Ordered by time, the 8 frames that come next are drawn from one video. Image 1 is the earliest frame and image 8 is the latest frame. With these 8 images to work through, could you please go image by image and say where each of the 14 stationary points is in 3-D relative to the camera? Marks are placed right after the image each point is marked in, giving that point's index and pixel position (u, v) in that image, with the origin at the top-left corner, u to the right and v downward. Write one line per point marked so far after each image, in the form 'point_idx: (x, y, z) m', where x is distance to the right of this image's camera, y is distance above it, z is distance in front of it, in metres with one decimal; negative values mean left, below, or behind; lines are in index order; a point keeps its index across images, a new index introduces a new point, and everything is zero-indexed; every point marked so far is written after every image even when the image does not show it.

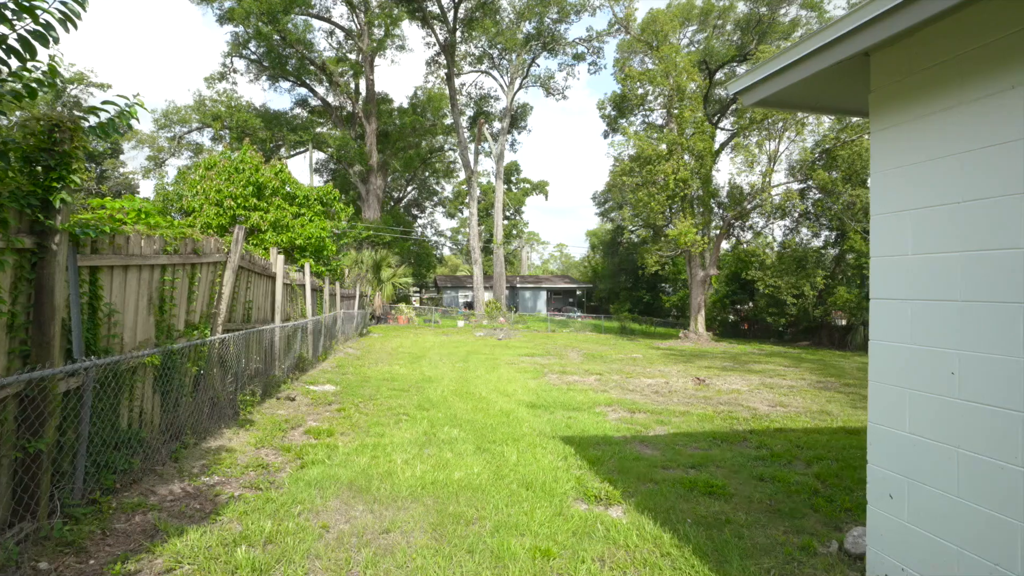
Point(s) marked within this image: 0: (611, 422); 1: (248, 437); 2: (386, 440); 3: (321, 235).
0: (+1.2, -1.6, +6.0) m
1: (-2.3, -1.3, +4.3) m
2: (-1.1, -1.4, +4.7) m
3: (-4.1, +1.1, +11.0) m
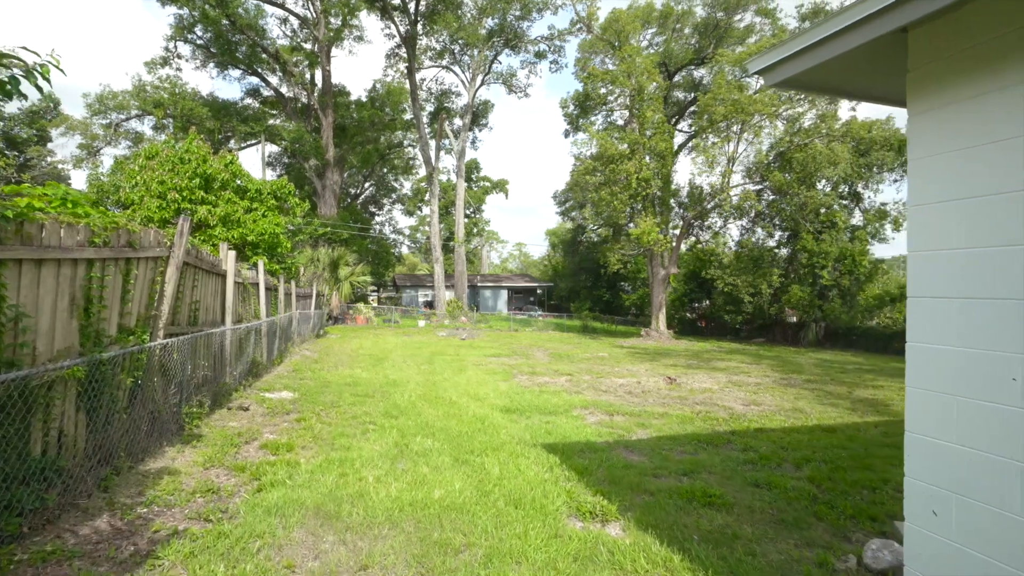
0: (+0.9, -1.6, +5.7) m
1: (-2.4, -1.3, +3.8) m
2: (-1.3, -1.4, +4.2) m
3: (-4.8, +1.1, +10.3) m
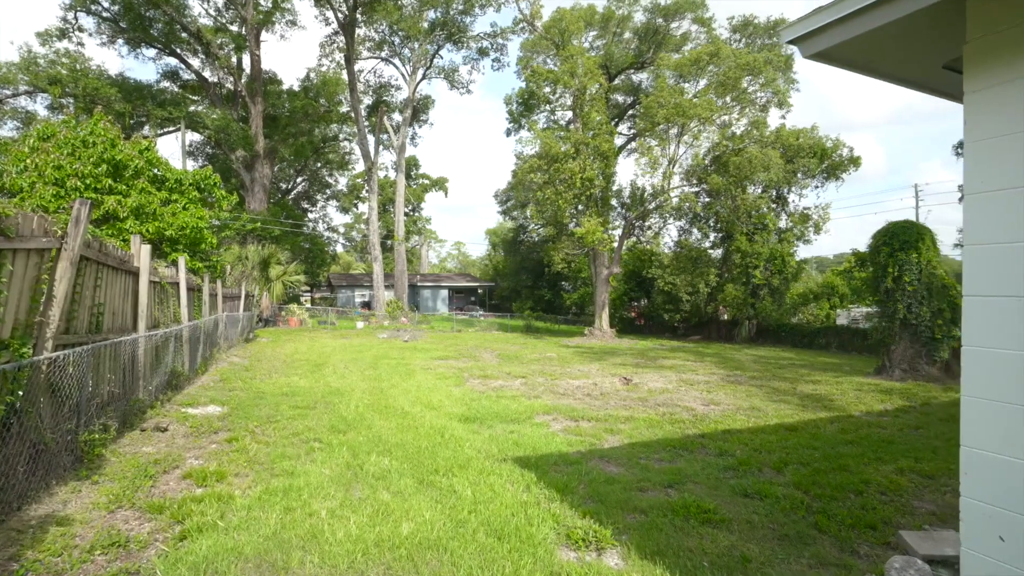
0: (+0.5, -1.6, +5.4) m
1: (-2.5, -1.3, +3.1) m
2: (-1.5, -1.4, +3.6) m
3: (-5.7, +1.1, +9.2) m
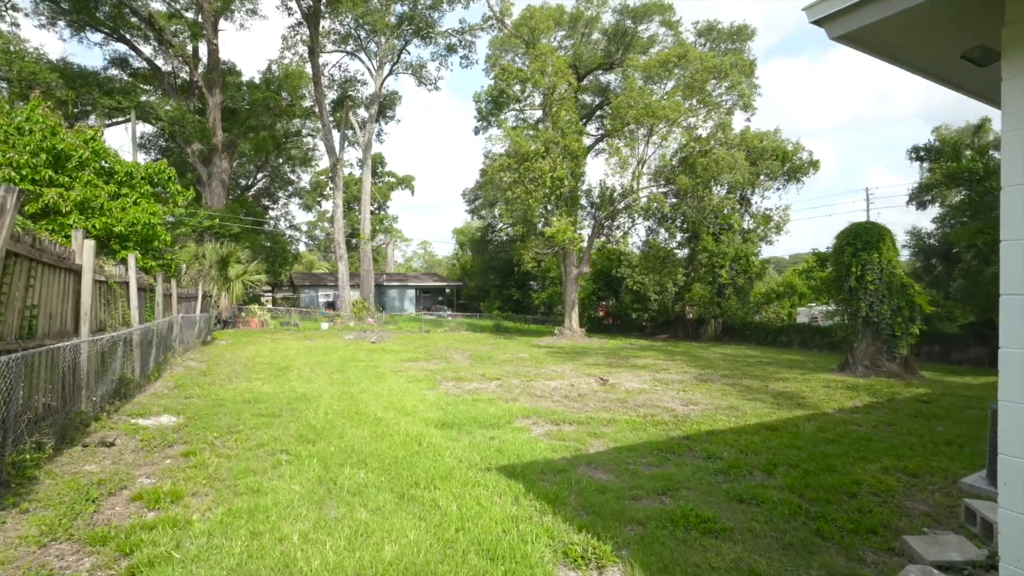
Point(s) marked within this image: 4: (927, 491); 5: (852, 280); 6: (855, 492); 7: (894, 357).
0: (+0.3, -1.6, +5.2) m
1: (-2.6, -1.3, +2.7) m
2: (-1.6, -1.4, +3.3) m
3: (-6.1, +1.1, +8.6) m
4: (+3.3, -1.6, +4.0) m
5: (+8.4, +0.2, +12.5) m
6: (+2.6, -1.5, +3.8) m
7: (+9.2, -1.7, +12.2) m
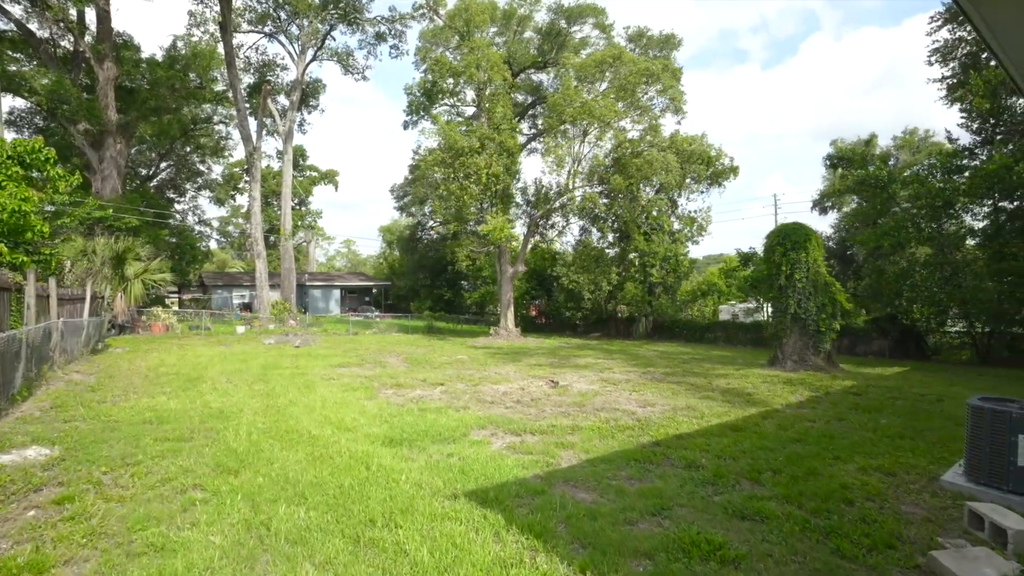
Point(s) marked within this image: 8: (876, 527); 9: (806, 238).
0: (0.0, -1.5, +4.6) m
1: (-2.5, -1.2, +1.8) m
2: (-1.7, -1.3, +2.5) m
3: (-6.9, +1.1, +7.1) m
4: (+3.0, -1.5, +3.8) m
5: (+6.9, +0.2, +13.0) m
6: (+2.4, -1.5, +3.6) m
7: (+7.8, -1.6, +12.8) m
8: (+2.3, -1.5, +3.2) m
9: (+7.5, +1.3, +13.0) m
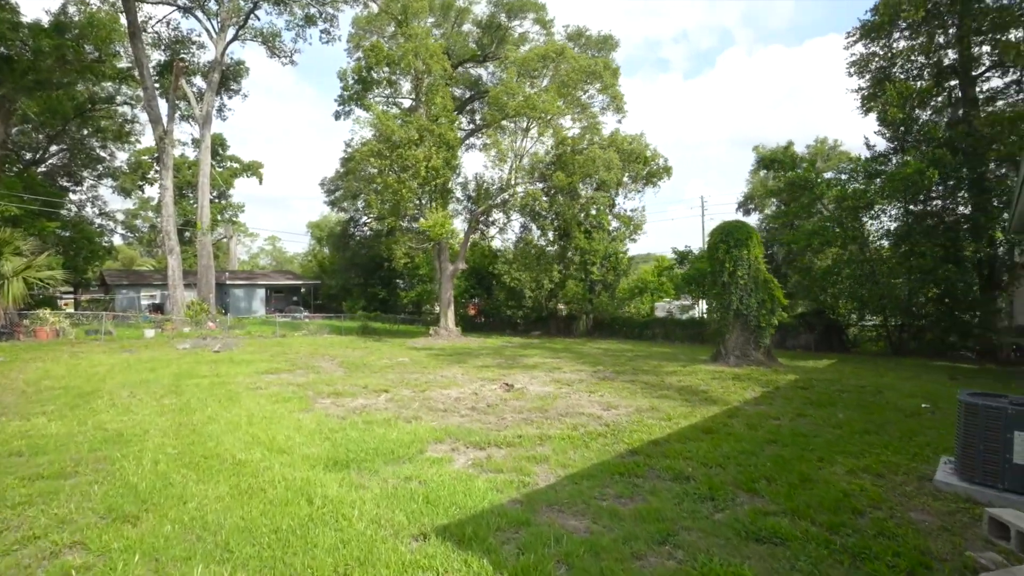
0: (-0.3, -1.5, +4.0) m
1: (-2.4, -1.2, +0.9) m
2: (-1.6, -1.3, +1.7) m
3: (-7.4, +1.2, +5.6) m
4: (+2.9, -1.5, +3.6) m
5: (+5.5, +0.3, +13.2) m
6: (+2.3, -1.5, +3.4) m
7: (+6.4, -1.5, +13.2) m
8: (+2.2, -1.4, +2.9) m
9: (+6.1, +1.4, +13.3) m
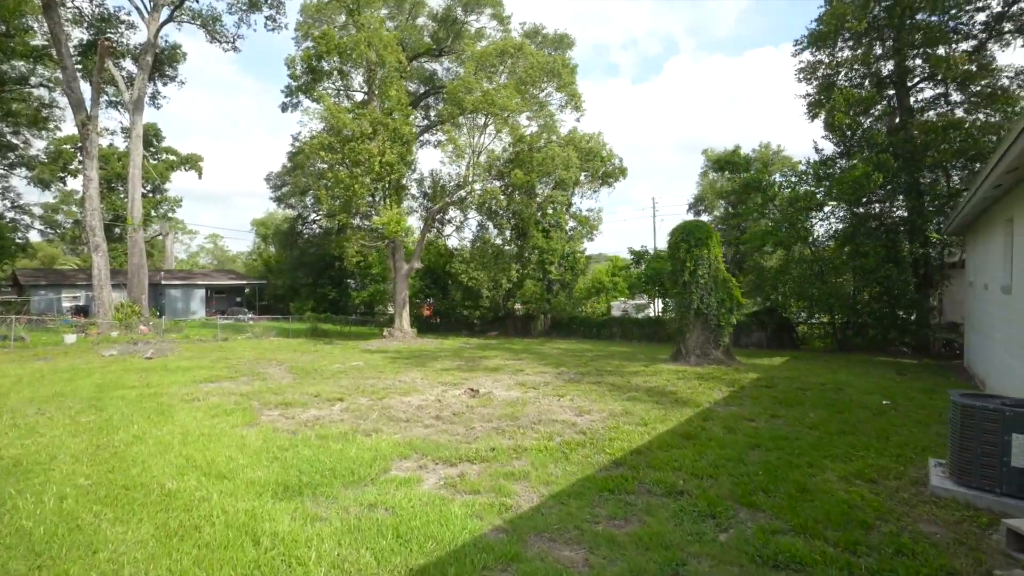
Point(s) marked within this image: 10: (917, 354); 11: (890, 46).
0: (-0.4, -1.5, +3.6) m
1: (-2.3, -1.2, +0.2) m
2: (-1.6, -1.3, +1.1) m
3: (-7.7, +1.2, +4.5) m
4: (+2.7, -1.5, +3.5) m
5: (+4.5, +0.4, +13.2) m
6: (+2.2, -1.4, +3.1) m
7: (+5.4, -1.5, +13.3) m
8: (+2.1, -1.4, +2.6) m
9: (+5.1, +1.4, +13.4) m
10: (+13.2, -2.1, +16.6) m
11: (+12.0, +7.7, +16.2) m
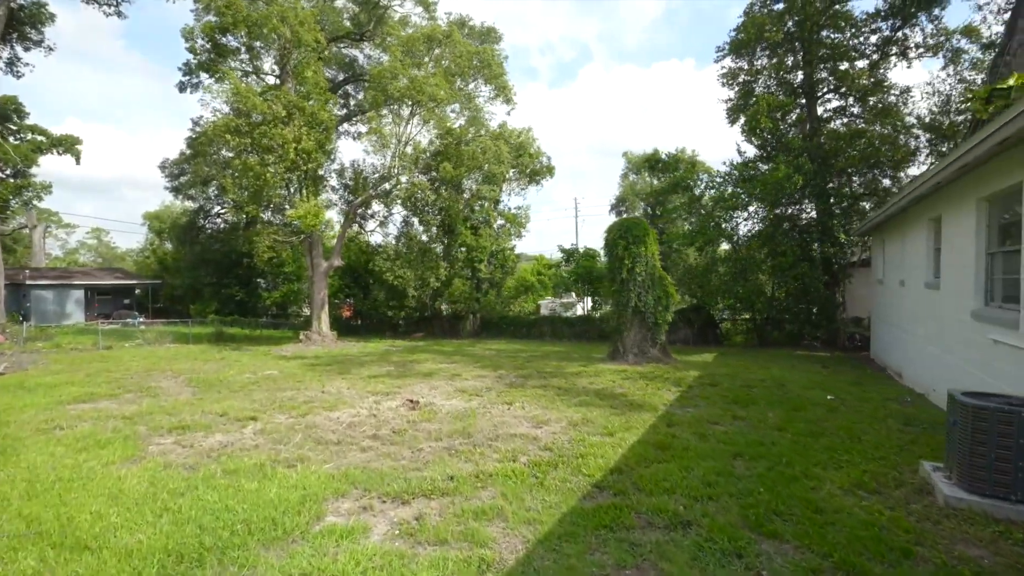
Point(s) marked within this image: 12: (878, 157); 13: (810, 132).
0: (-0.6, -1.4, +2.8) m
1: (-1.9, -1.2, -0.8) m
2: (-1.3, -1.3, +0.2) m
3: (-7.9, +1.2, +2.6) m
4: (+2.6, -1.4, +3.1) m
5: (+2.9, +0.4, +13.0) m
6: (+2.1, -1.4, +2.7) m
7: (+3.8, -1.4, +13.2) m
8: (+2.1, -1.4, +2.2) m
9: (+3.4, +1.5, +13.3) m
10: (+11.0, -2.0, +17.7) m
11: (+9.8, +7.8, +17.1) m
12: (+11.3, +4.1, +15.6) m
13: (+10.2, +5.3, +17.4) m
